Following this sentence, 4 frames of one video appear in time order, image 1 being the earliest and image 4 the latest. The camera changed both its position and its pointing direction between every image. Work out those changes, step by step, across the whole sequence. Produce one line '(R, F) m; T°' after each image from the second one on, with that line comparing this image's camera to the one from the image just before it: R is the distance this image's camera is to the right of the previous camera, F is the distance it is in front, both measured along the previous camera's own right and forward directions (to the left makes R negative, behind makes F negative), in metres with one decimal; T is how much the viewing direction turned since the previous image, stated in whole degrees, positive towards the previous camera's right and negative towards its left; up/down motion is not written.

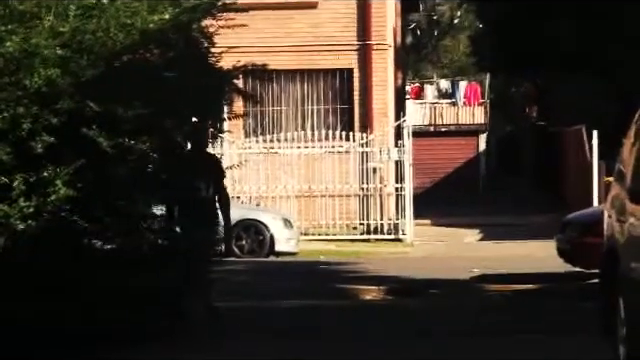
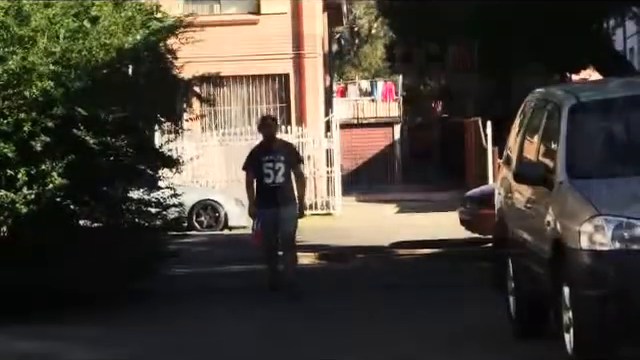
(-0.2, -2.0) m; +4°
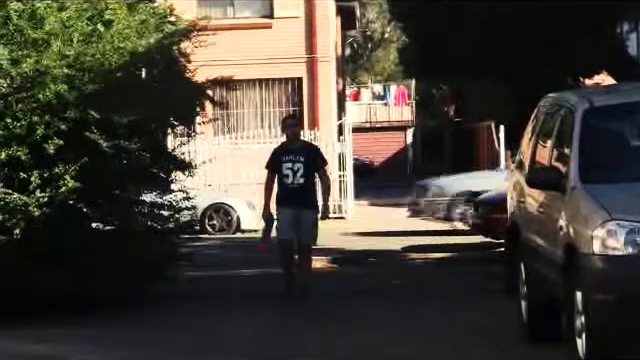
(0.0, 0.0) m; -1°
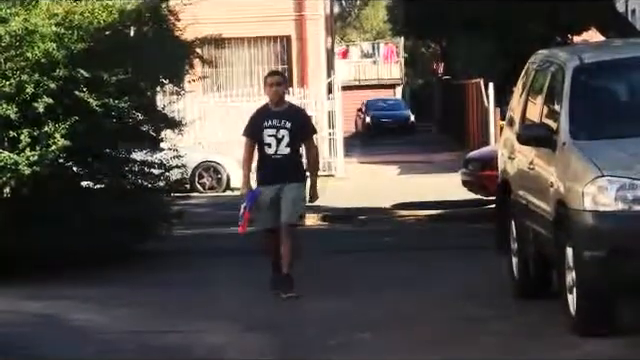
(-0.1, 0.0) m; +1°
